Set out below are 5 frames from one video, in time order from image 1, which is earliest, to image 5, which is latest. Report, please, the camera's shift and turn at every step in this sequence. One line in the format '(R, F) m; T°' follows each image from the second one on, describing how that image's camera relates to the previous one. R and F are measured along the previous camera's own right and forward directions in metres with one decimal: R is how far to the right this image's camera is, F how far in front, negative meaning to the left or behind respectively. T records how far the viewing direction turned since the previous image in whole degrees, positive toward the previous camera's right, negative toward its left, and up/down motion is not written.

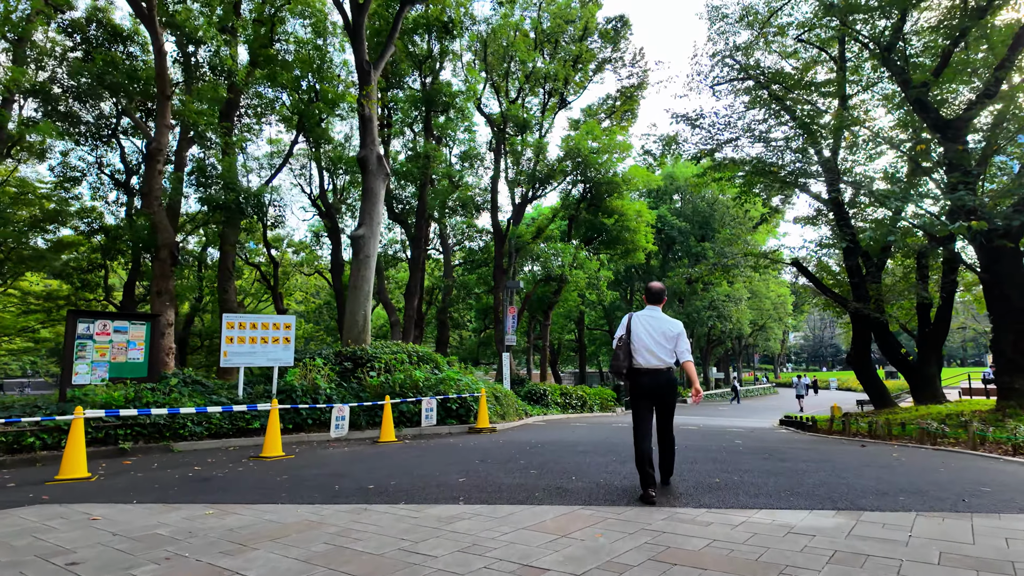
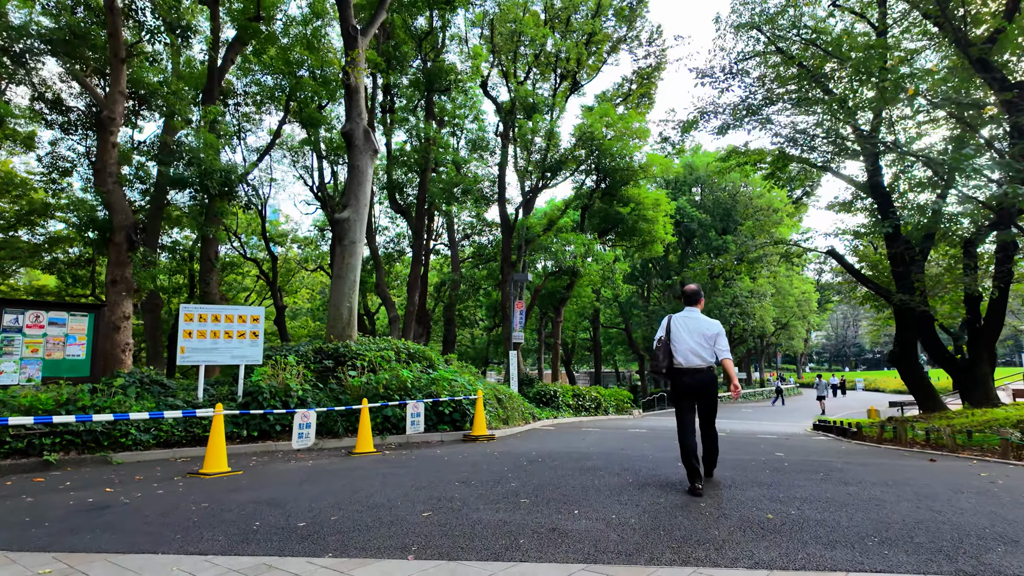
(+0.2, +1.3) m; -2°
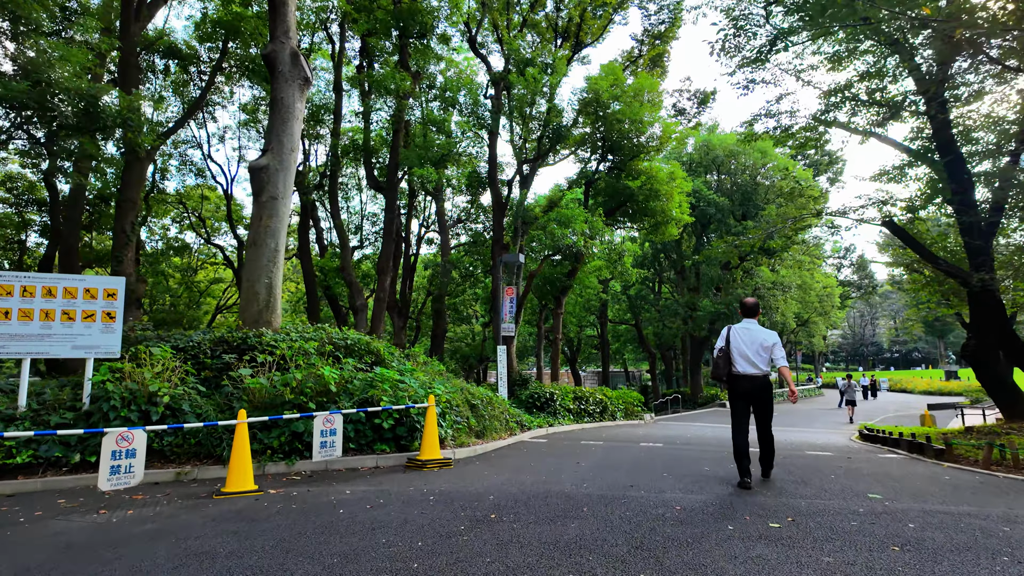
(+0.5, +2.5) m; -1°
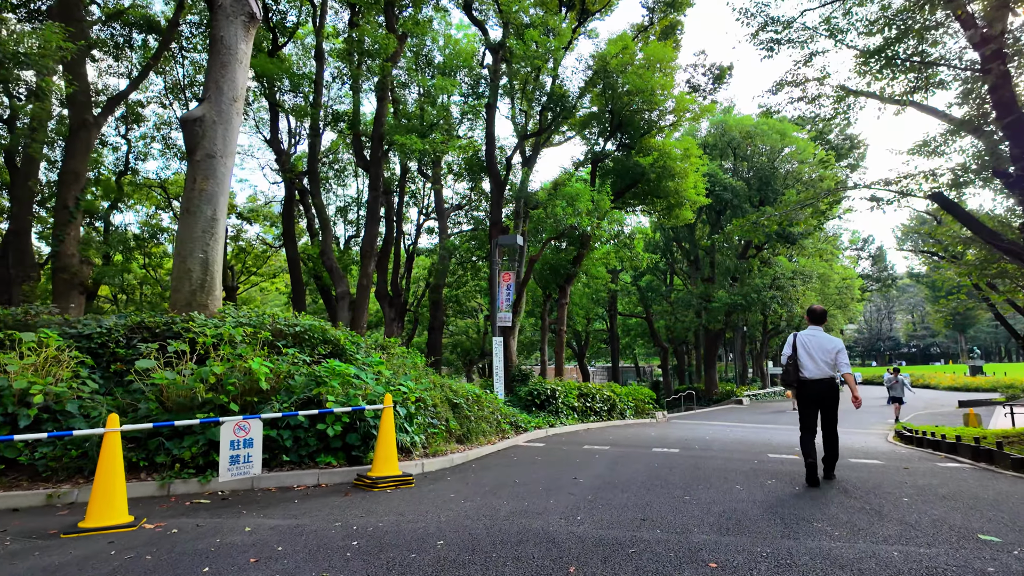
(+0.3, +1.3) m; -1°
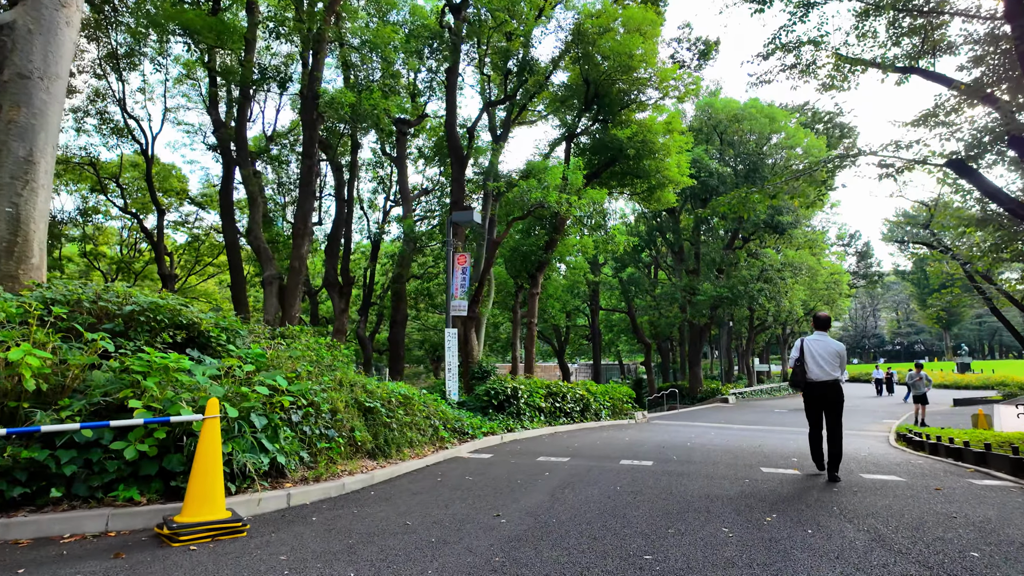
(+0.6, +1.5) m; +1°
